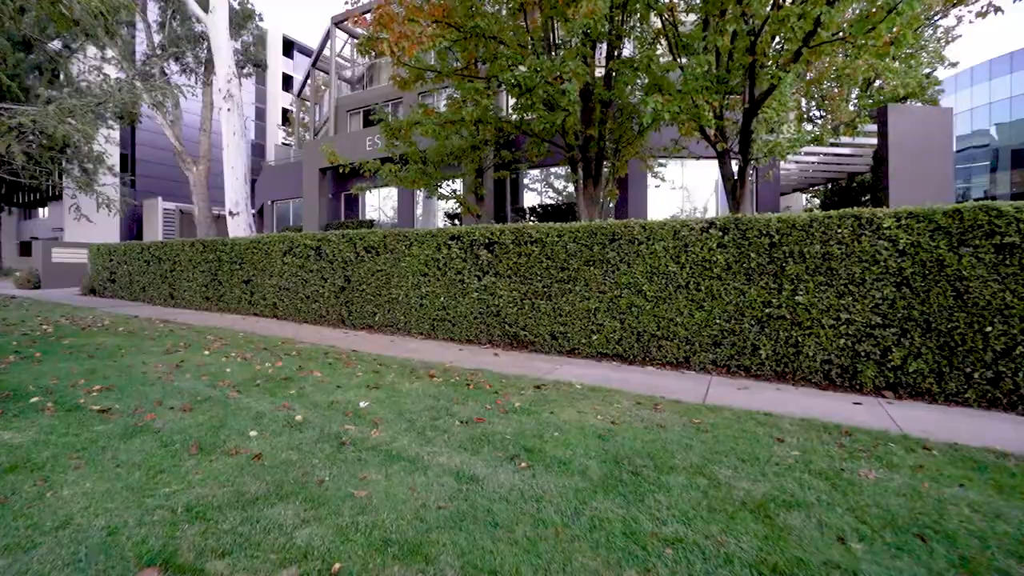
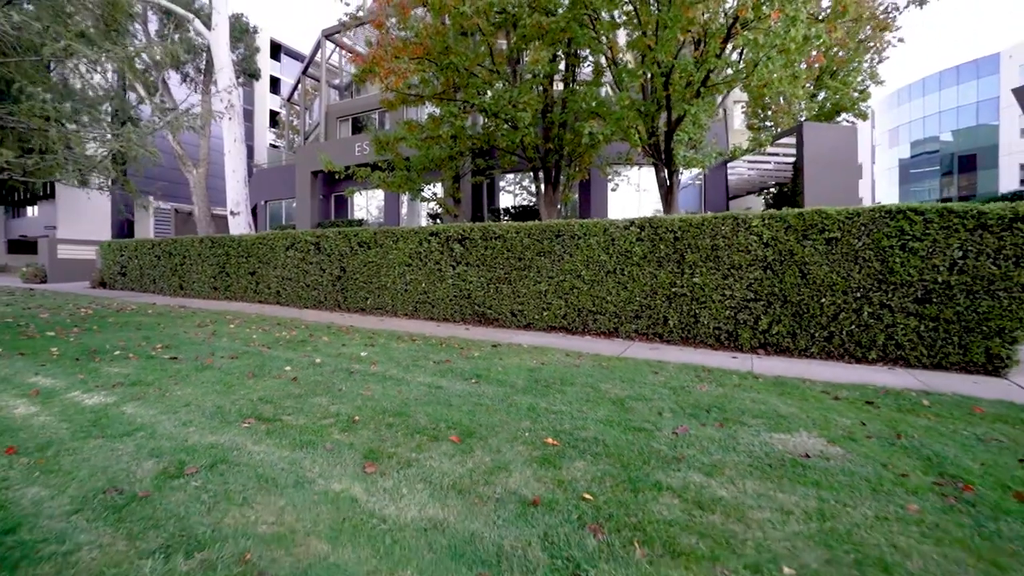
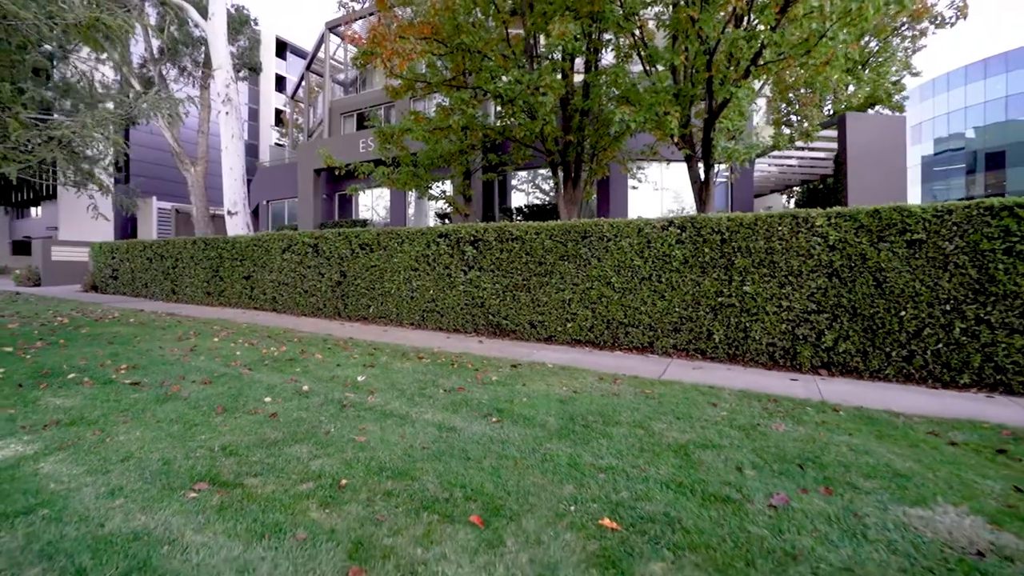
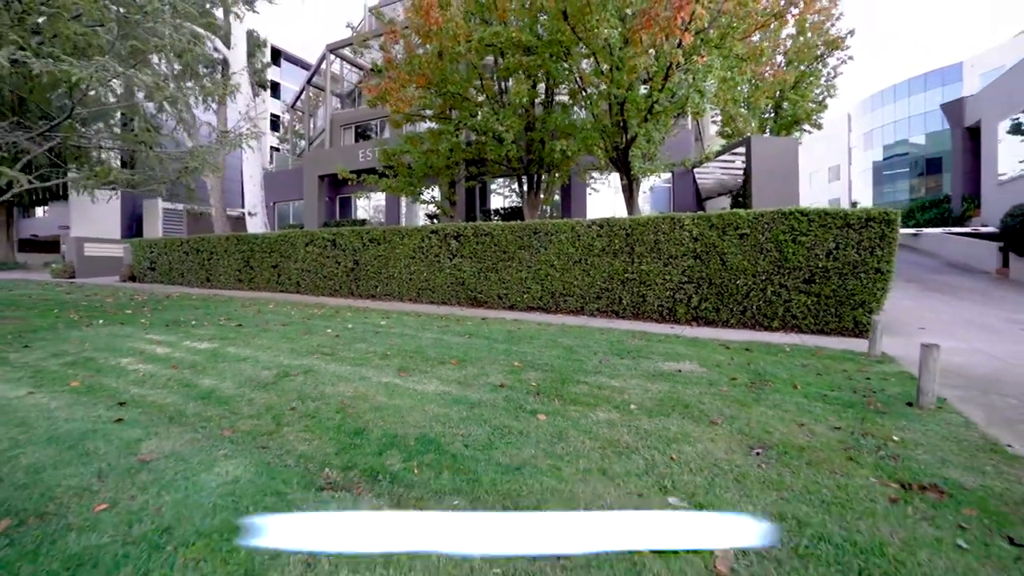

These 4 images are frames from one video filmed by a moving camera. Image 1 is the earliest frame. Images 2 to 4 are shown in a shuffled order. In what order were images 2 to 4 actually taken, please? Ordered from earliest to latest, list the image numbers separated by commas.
3, 2, 4
